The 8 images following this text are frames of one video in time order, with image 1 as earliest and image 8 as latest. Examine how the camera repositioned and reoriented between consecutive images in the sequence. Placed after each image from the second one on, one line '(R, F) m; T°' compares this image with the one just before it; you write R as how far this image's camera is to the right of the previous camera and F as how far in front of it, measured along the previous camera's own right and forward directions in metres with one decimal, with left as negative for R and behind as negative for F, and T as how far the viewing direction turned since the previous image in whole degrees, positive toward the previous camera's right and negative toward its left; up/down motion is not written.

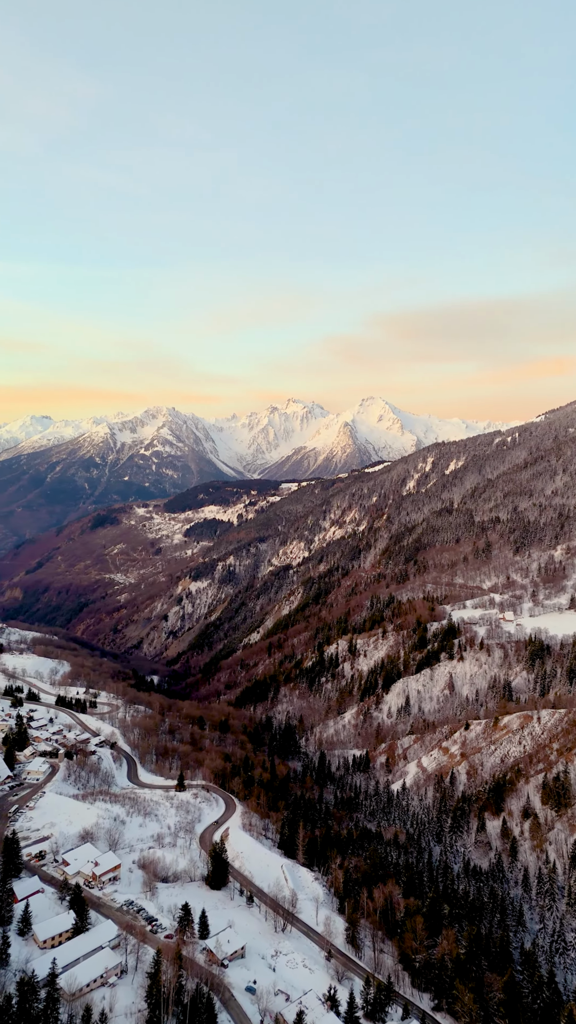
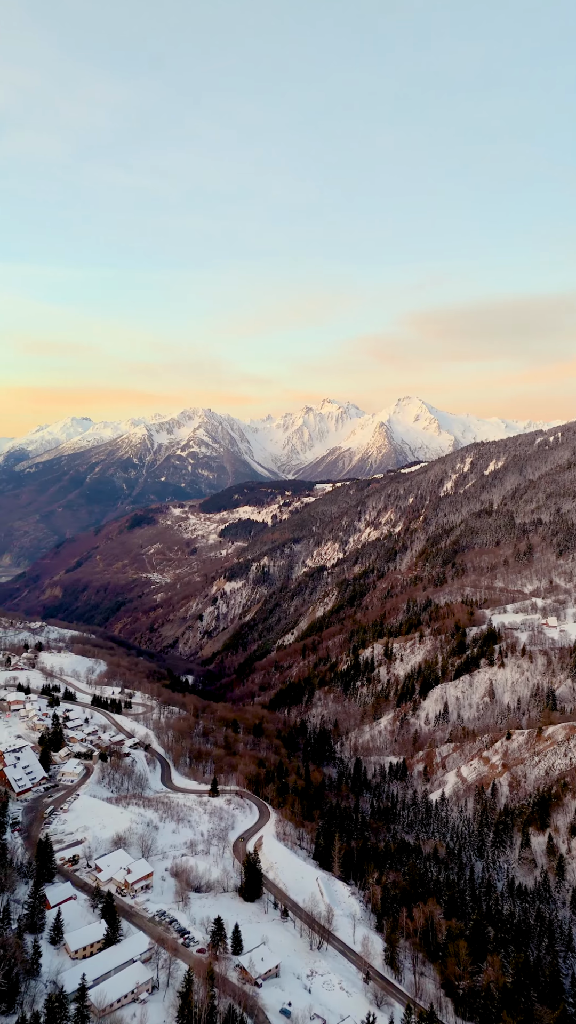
(-0.1, +1.7) m; -3°
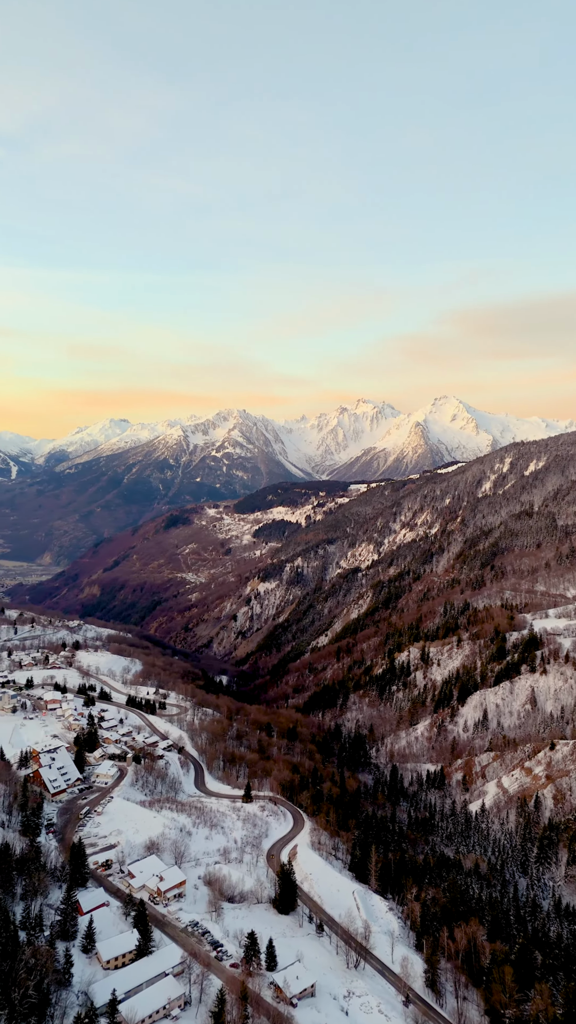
(-0.2, +1.6) m; -3°
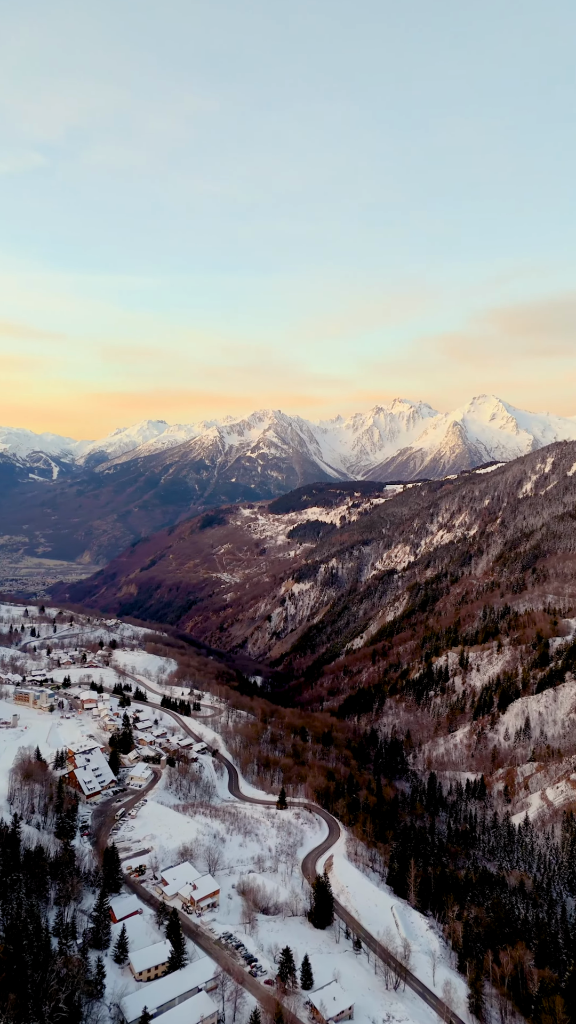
(-0.2, +1.6) m; -3°
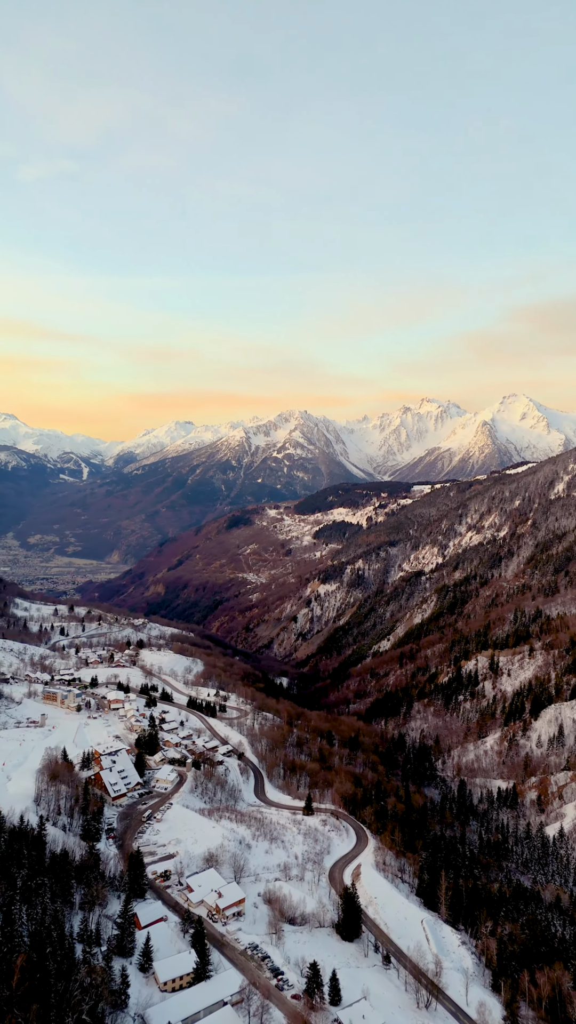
(-0.1, +1.3) m; -2°
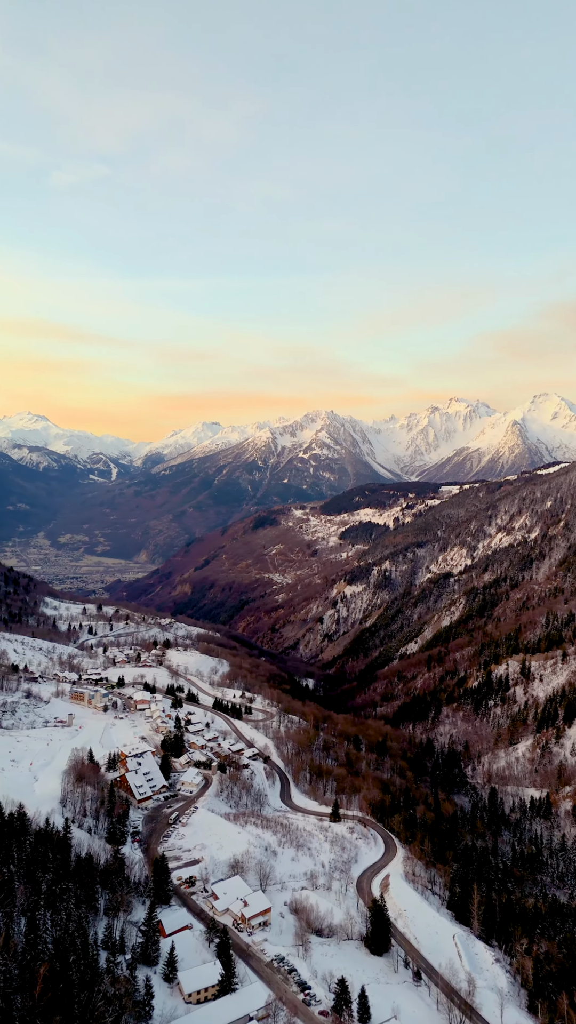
(-0.1, +1.3) m; -2°
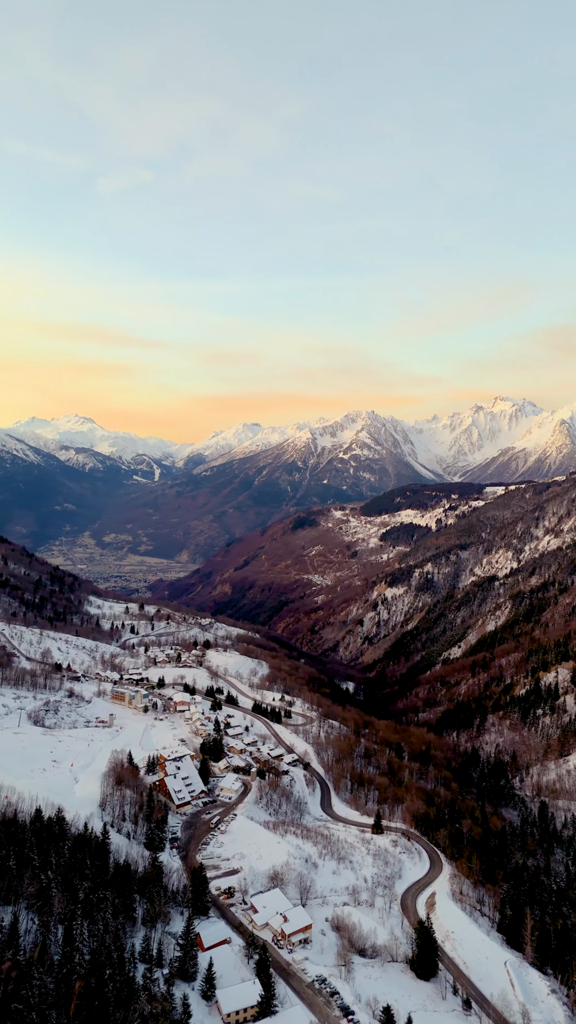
(-0.2, +2.0) m; -3°
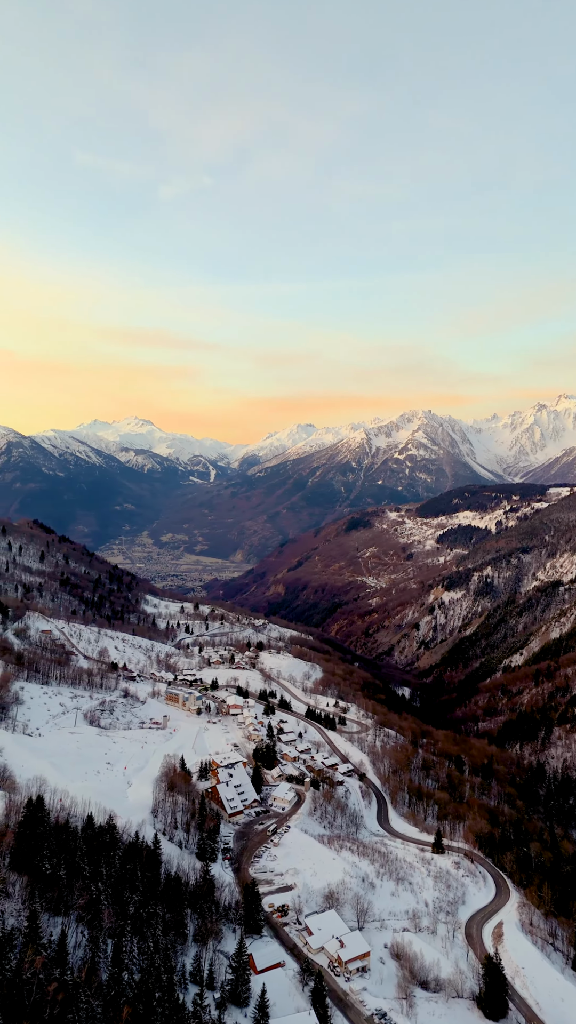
(-0.3, +2.7) m; -5°
